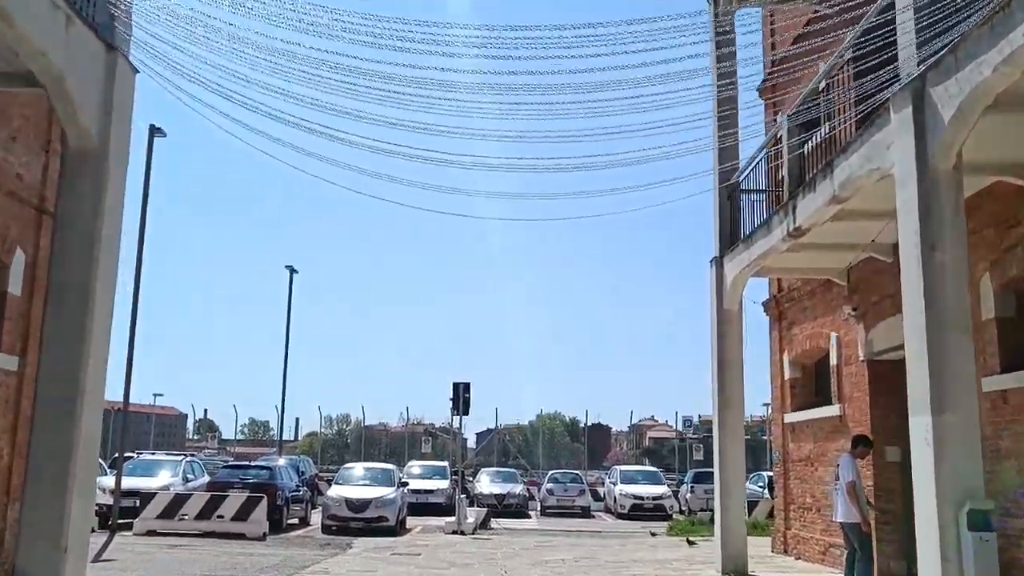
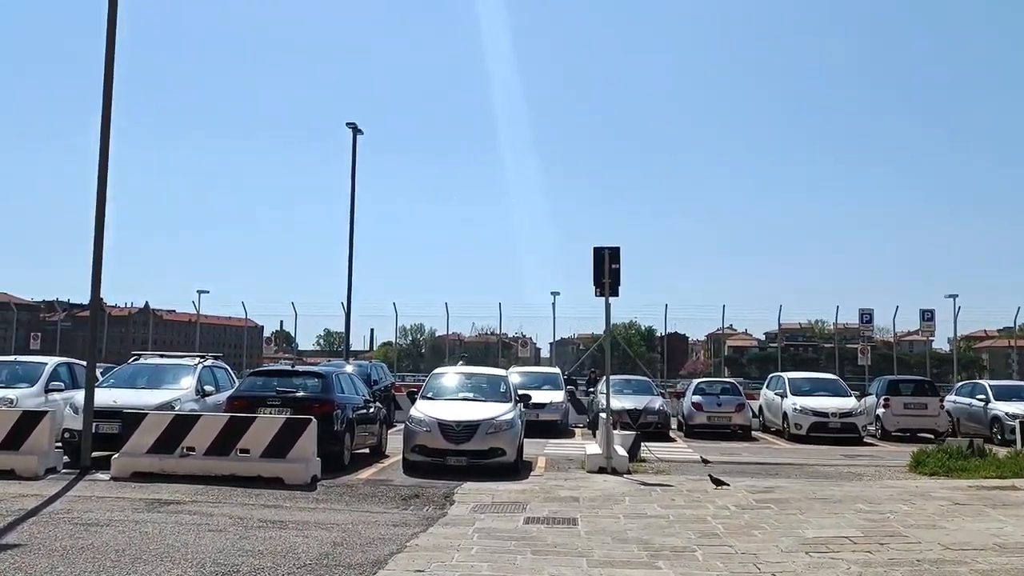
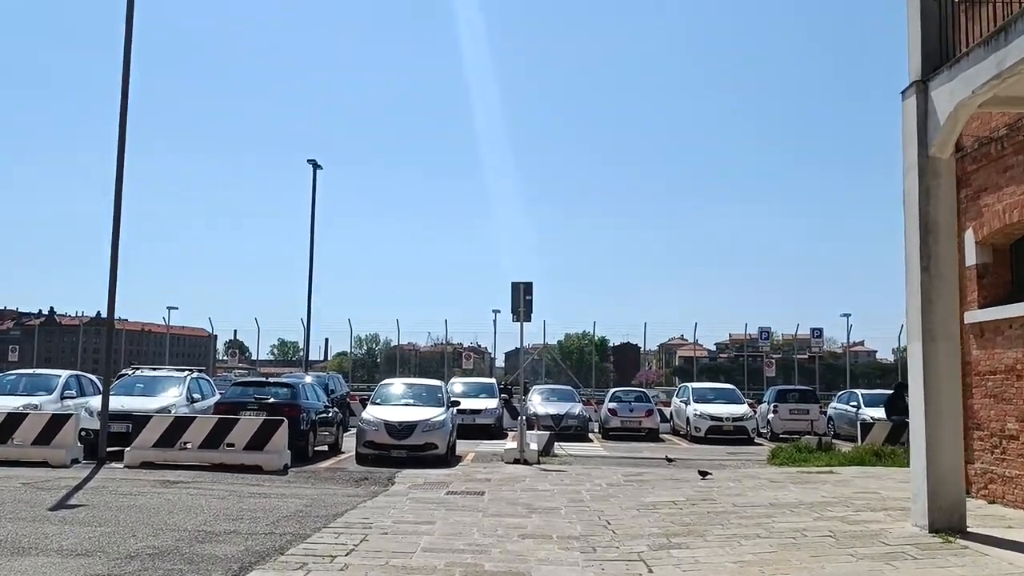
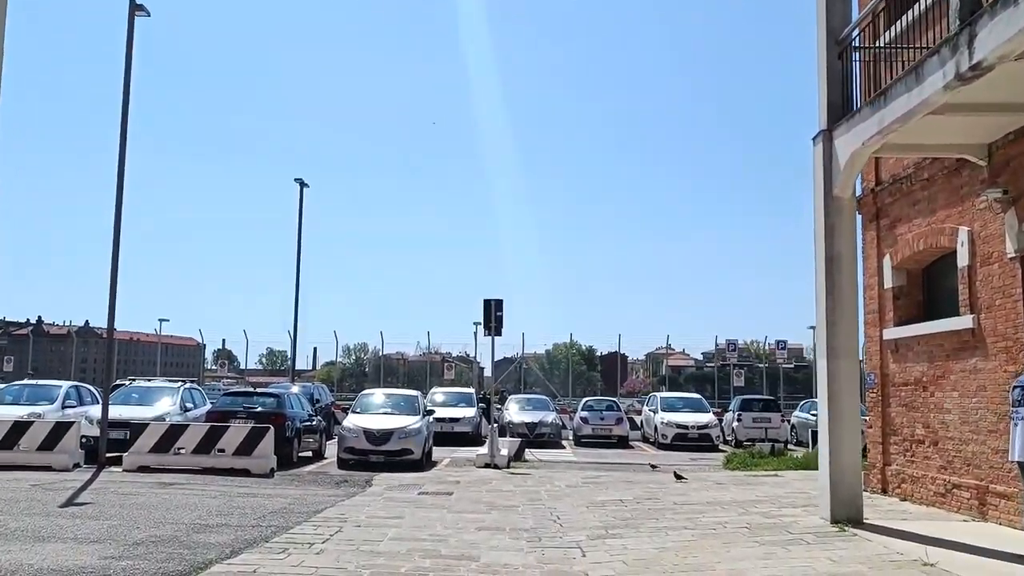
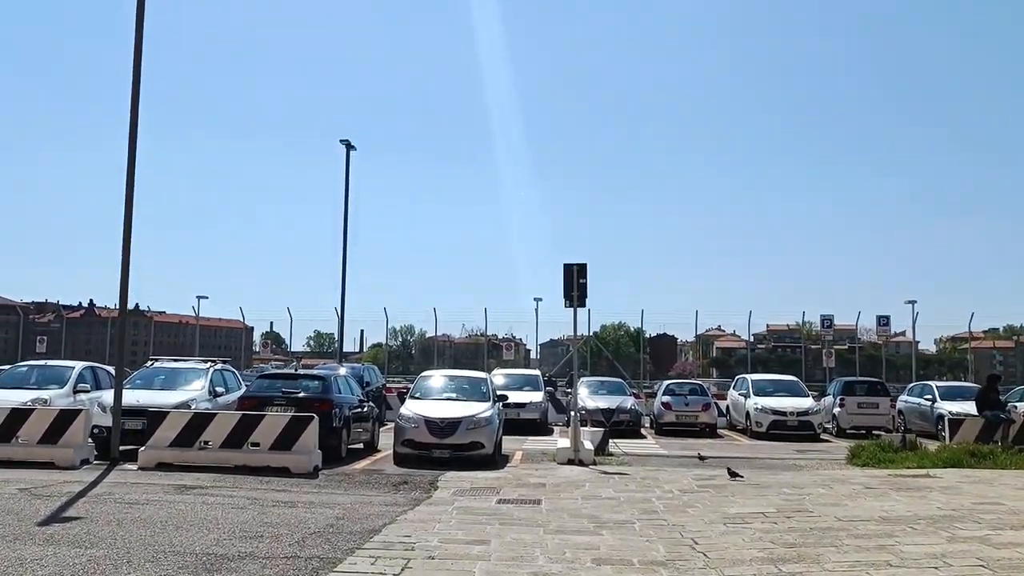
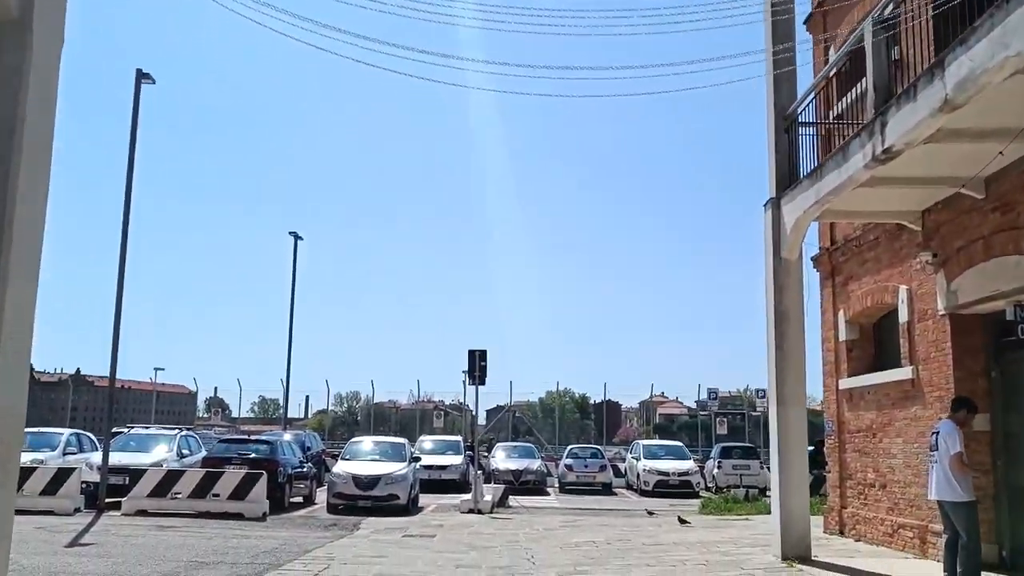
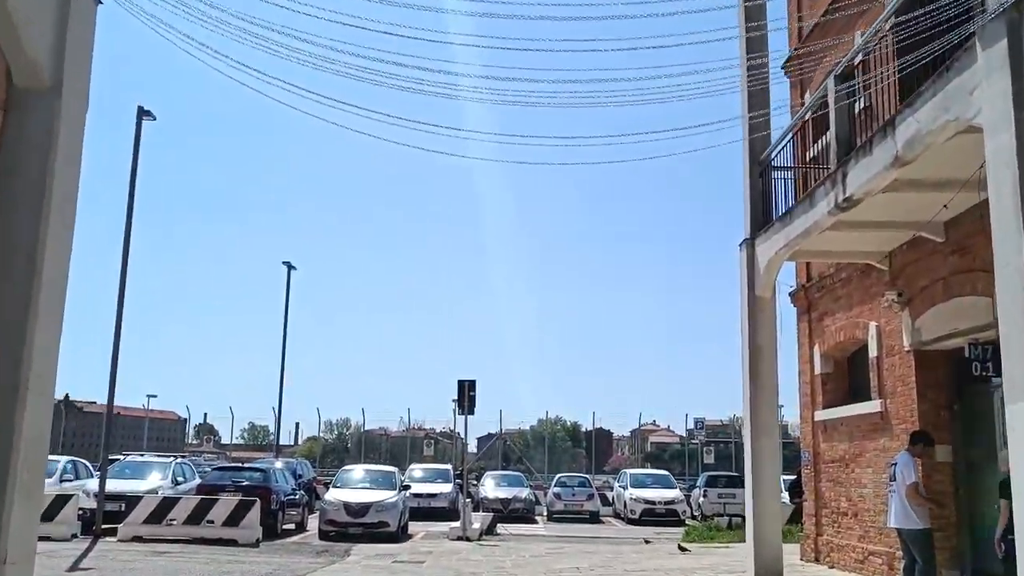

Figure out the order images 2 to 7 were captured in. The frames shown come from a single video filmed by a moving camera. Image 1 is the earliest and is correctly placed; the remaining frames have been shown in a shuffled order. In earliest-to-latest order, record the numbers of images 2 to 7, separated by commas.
7, 6, 4, 3, 5, 2
